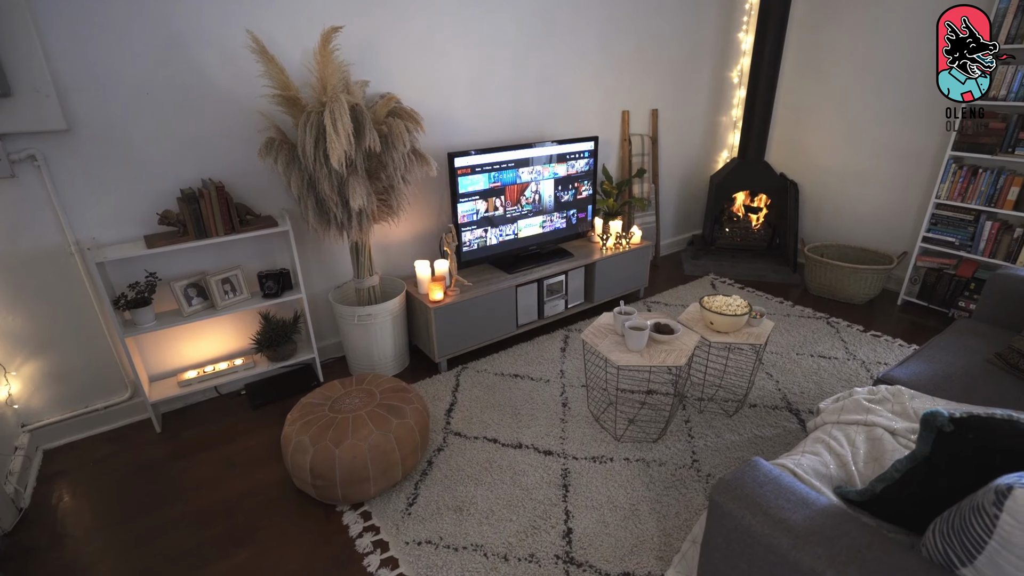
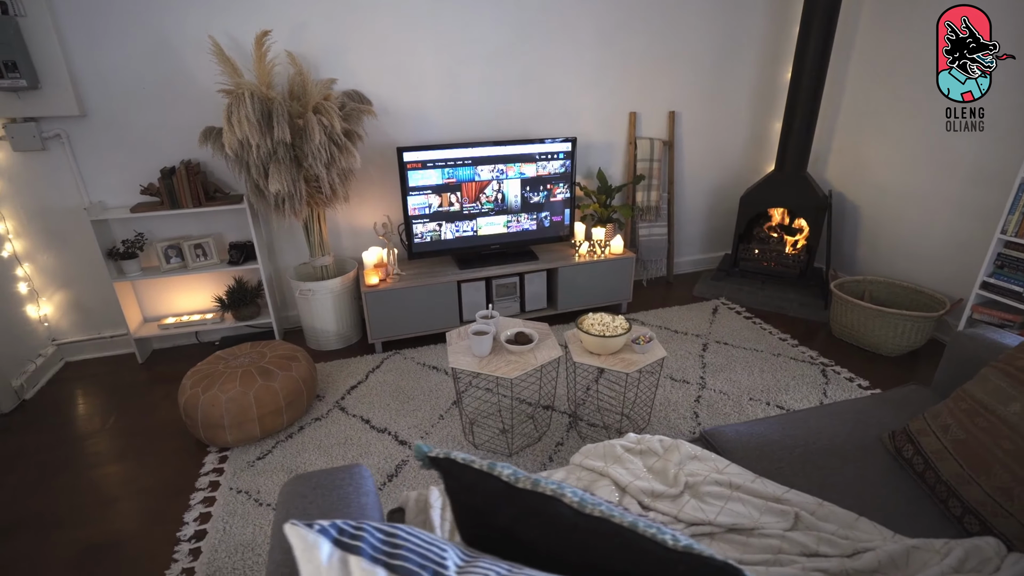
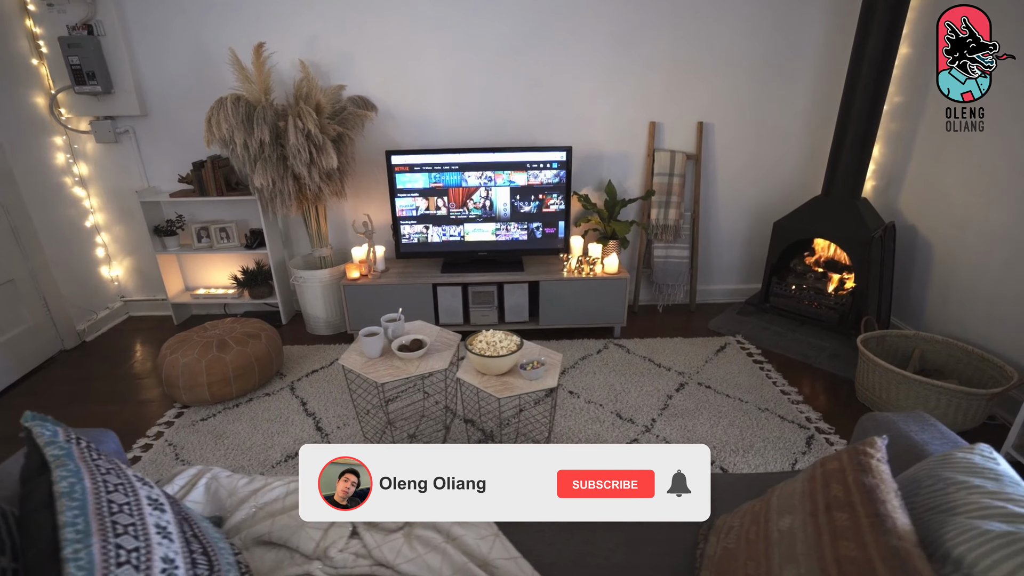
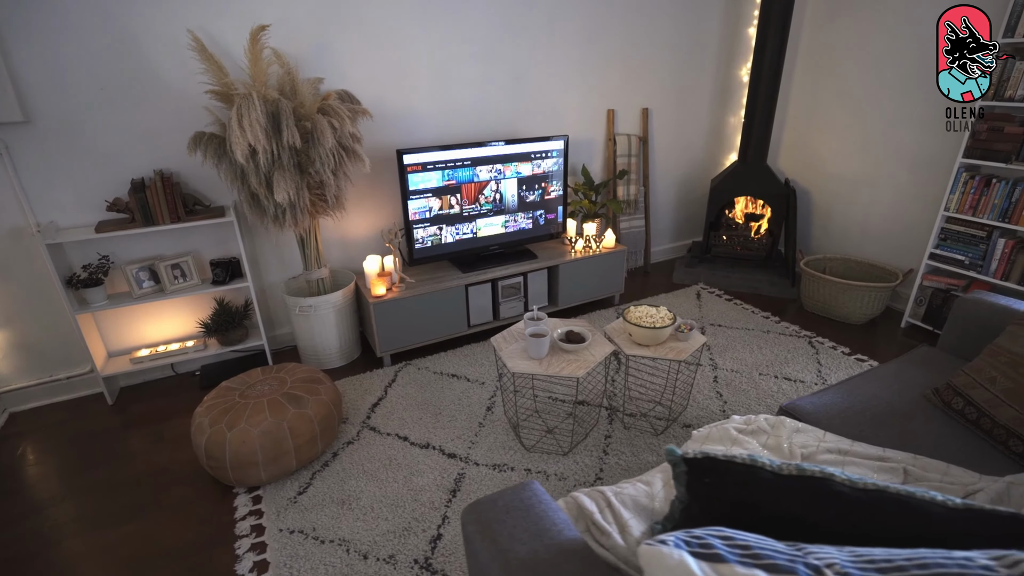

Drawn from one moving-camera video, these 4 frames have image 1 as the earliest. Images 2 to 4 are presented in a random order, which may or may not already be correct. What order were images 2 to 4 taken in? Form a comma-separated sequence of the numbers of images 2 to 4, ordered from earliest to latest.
4, 2, 3
